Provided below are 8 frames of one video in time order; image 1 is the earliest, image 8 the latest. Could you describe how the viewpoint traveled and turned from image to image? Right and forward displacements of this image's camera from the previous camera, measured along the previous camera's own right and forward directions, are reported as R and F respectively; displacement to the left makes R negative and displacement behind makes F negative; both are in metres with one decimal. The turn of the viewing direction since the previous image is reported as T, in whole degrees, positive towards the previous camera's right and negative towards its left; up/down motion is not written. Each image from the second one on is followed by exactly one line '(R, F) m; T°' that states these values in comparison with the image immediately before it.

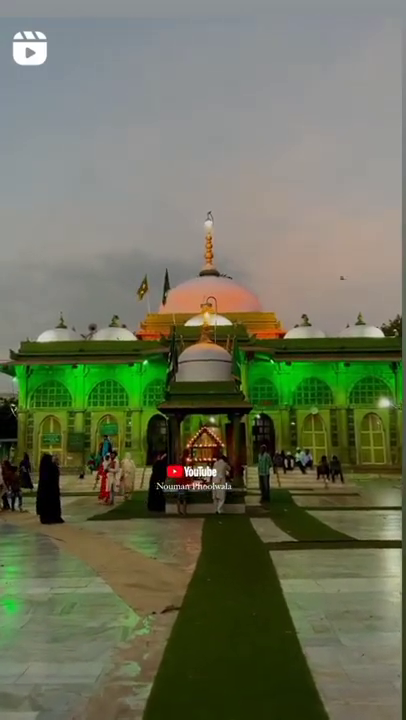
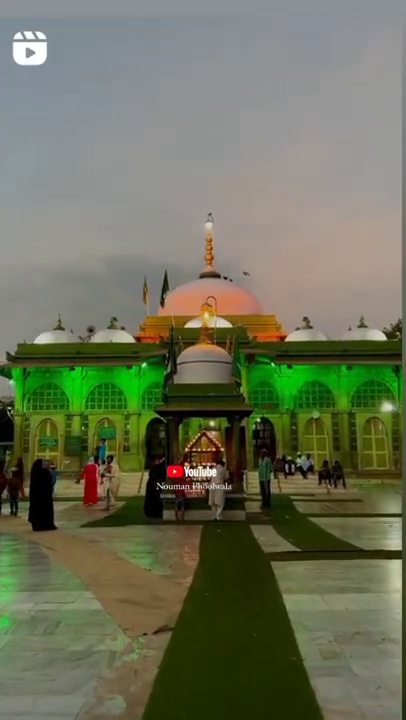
(0.0, +0.5) m; 0°
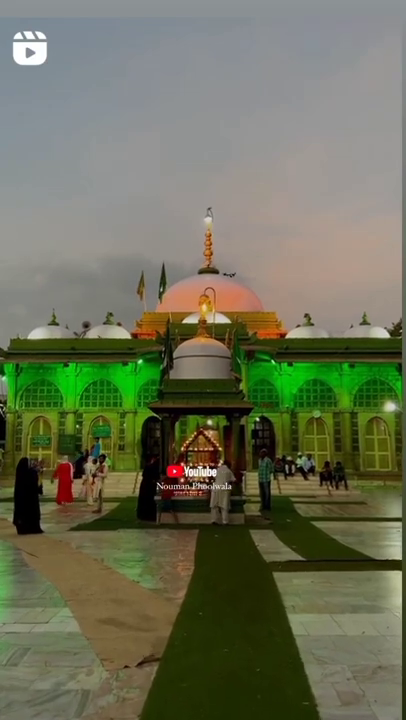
(0.0, +0.8) m; 0°
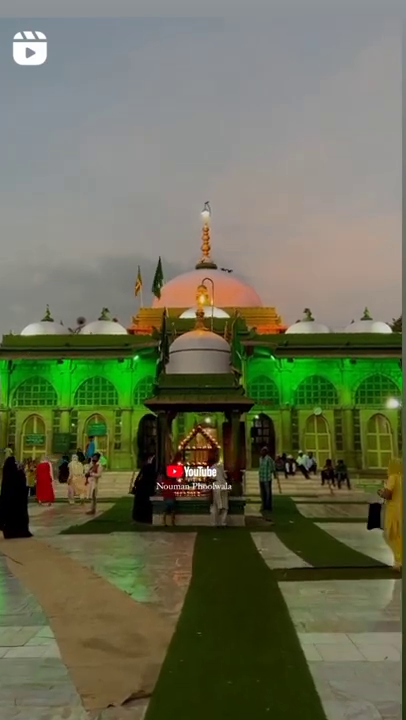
(0.0, +0.7) m; 0°
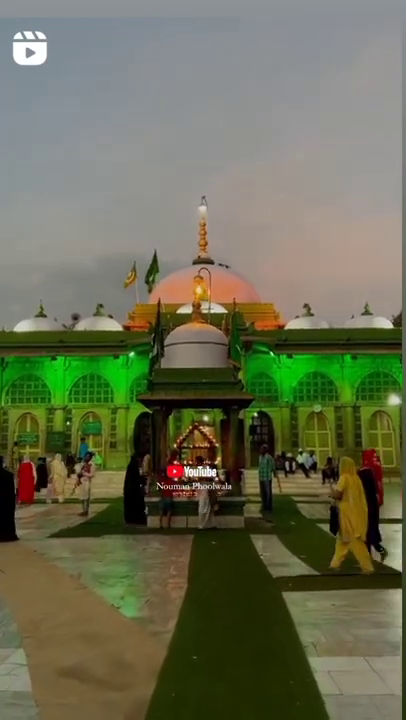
(0.0, +0.7) m; 0°
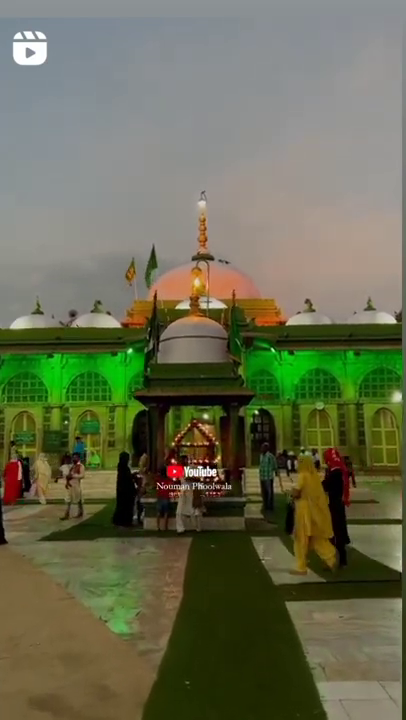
(+0.1, +0.5) m; 0°
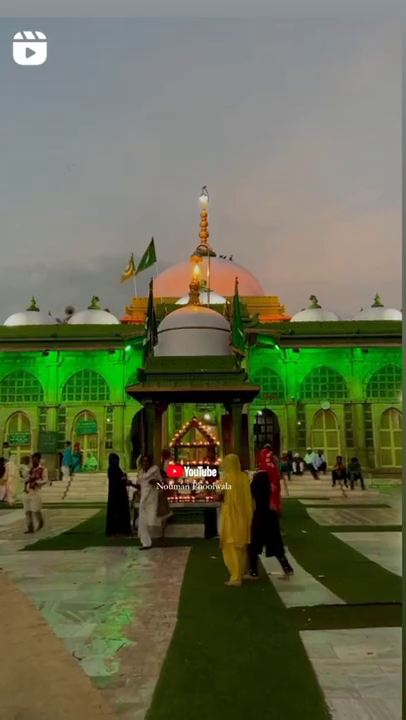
(0.0, +1.0) m; 0°
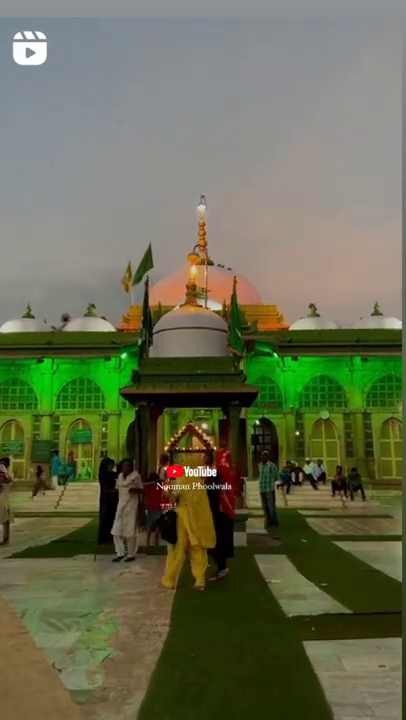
(0.0, +0.4) m; 0°
